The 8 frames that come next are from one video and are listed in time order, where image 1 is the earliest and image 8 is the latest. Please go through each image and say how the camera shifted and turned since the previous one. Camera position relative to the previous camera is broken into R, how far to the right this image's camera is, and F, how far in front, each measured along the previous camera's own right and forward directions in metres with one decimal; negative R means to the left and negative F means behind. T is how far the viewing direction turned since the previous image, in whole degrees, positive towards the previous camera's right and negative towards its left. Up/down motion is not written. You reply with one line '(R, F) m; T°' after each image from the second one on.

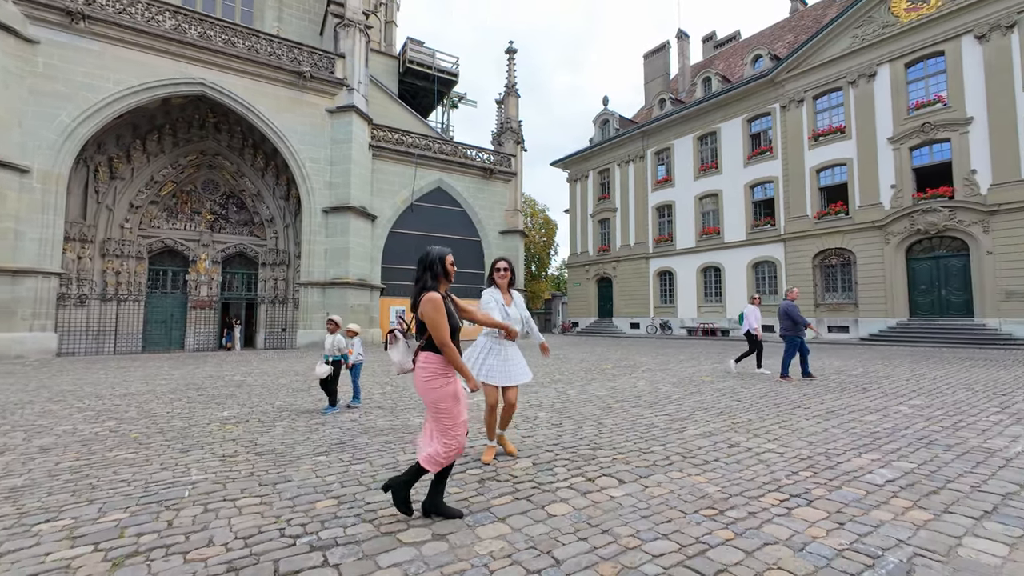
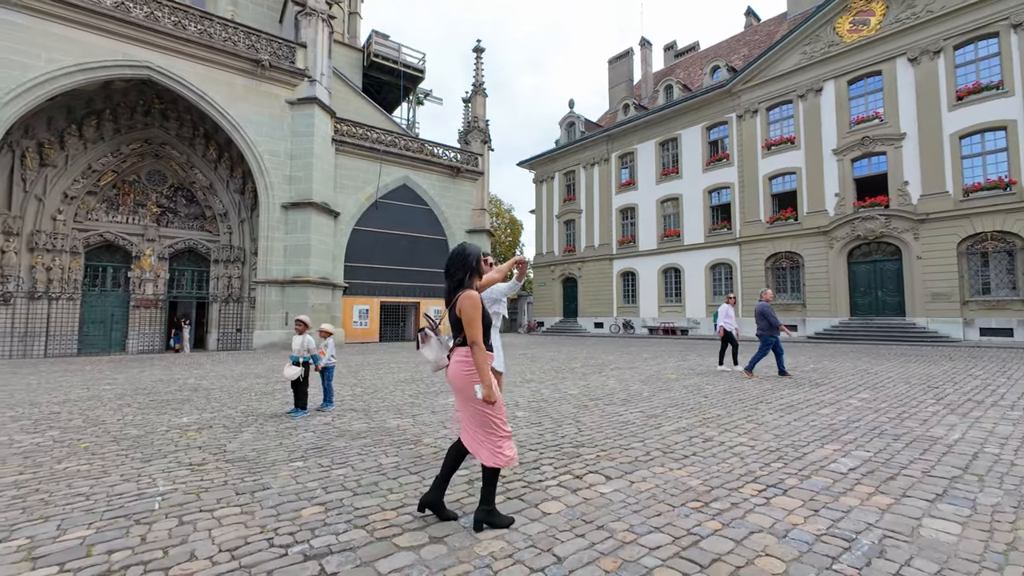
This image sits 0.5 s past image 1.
(-0.2, 0.0) m; +5°
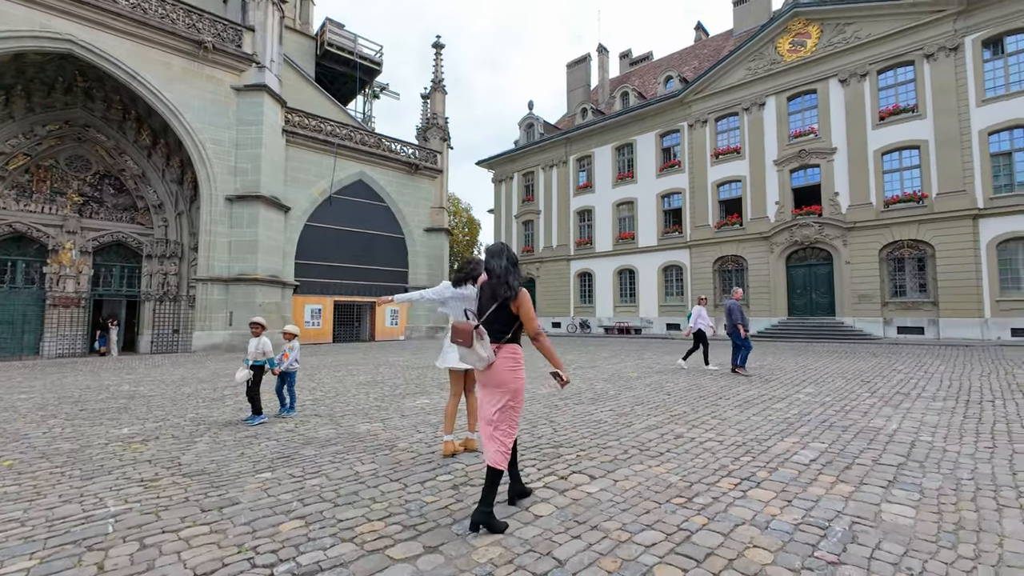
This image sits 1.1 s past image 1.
(-0.2, 0.0) m; +6°
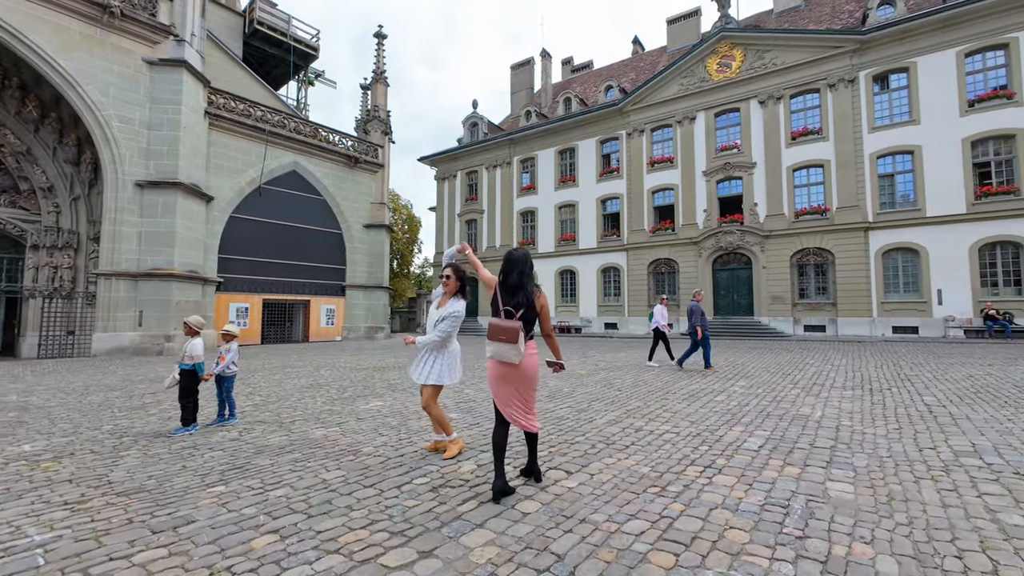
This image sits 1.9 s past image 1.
(-0.3, 0.0) m; +8°
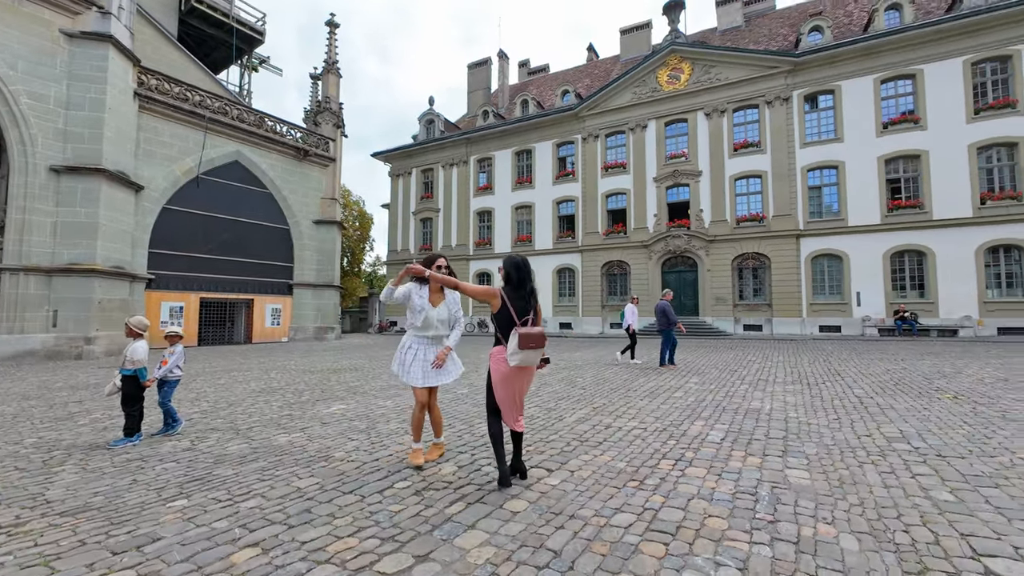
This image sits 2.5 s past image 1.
(-0.3, 0.0) m; +6°
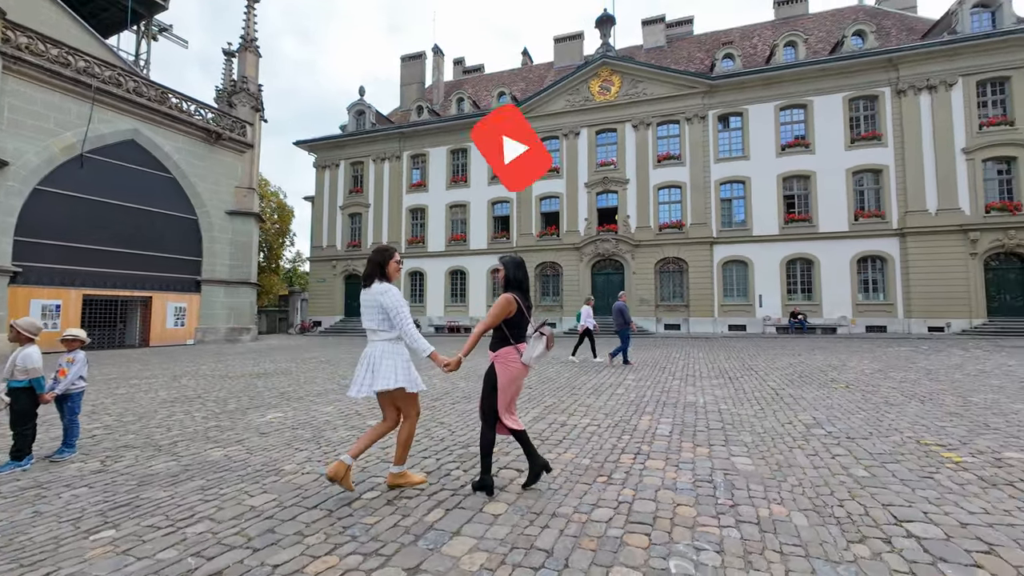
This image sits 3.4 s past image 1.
(-0.4, 0.0) m; +9°
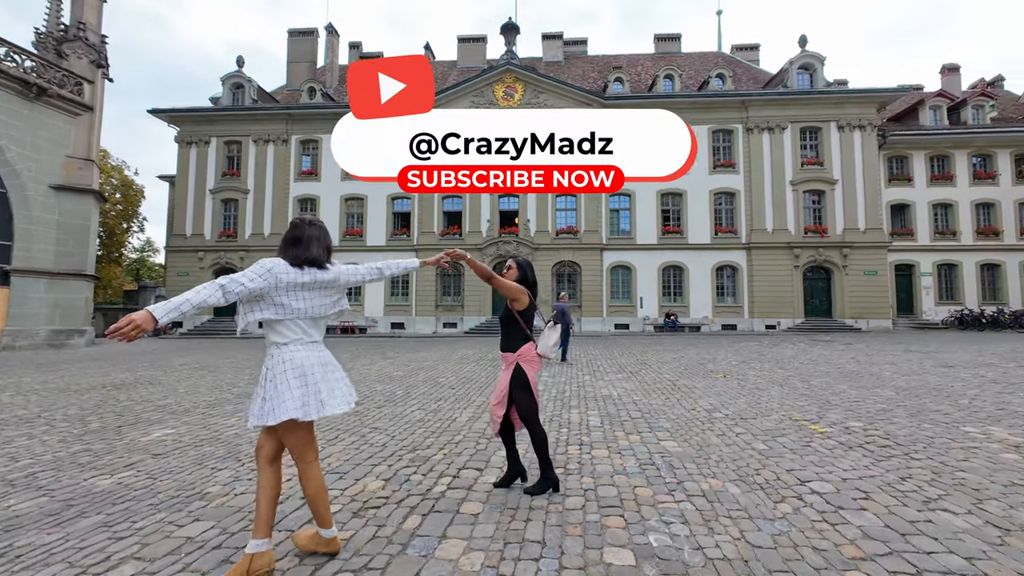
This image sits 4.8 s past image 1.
(-0.6, 0.0) m; +14°
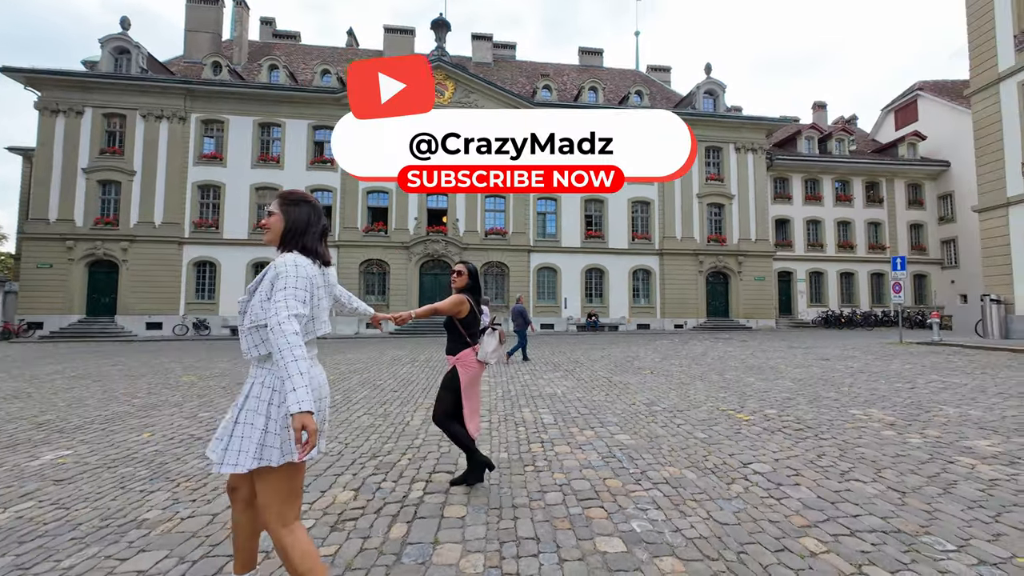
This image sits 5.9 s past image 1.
(-0.5, 0.0) m; +10°
